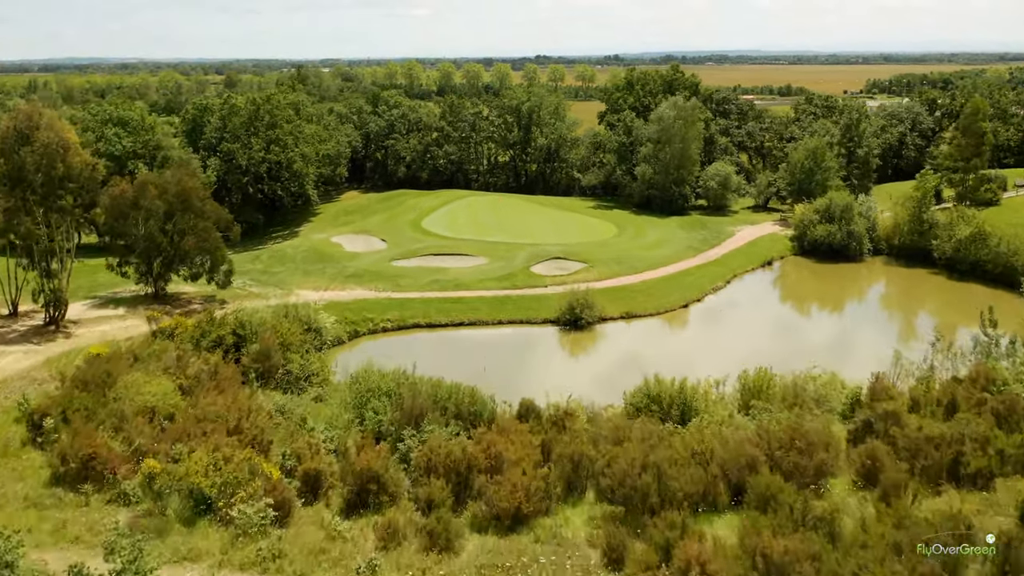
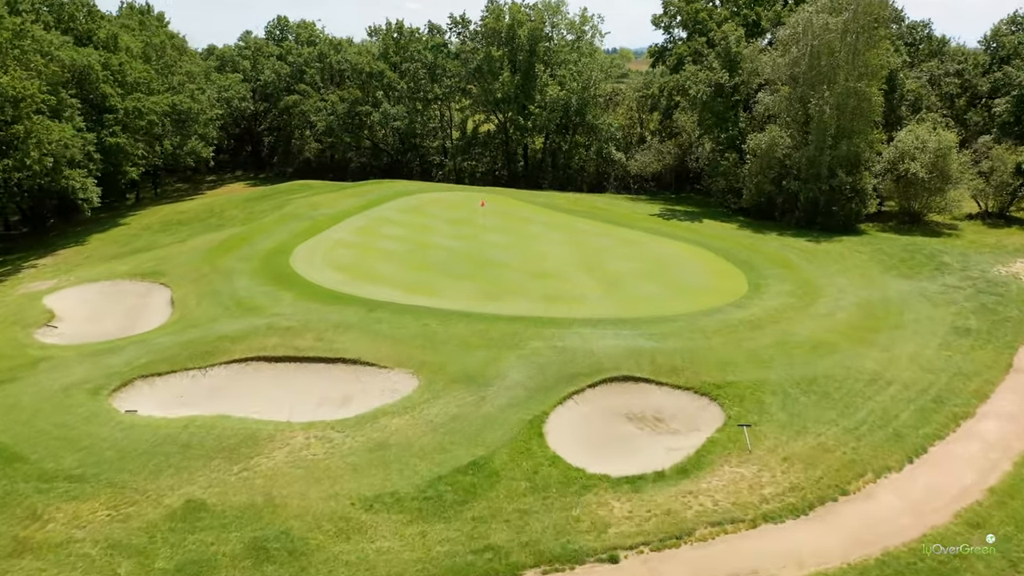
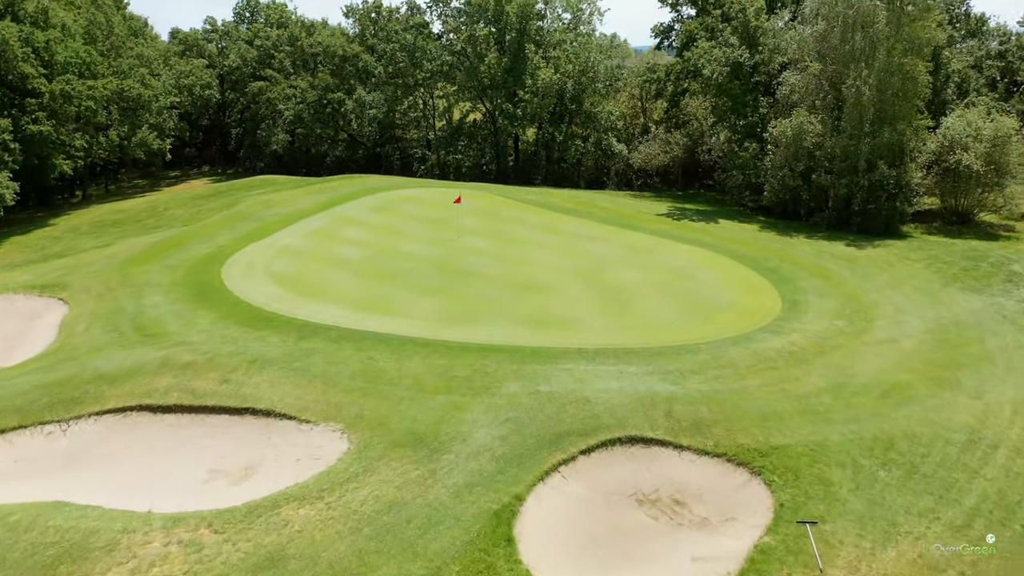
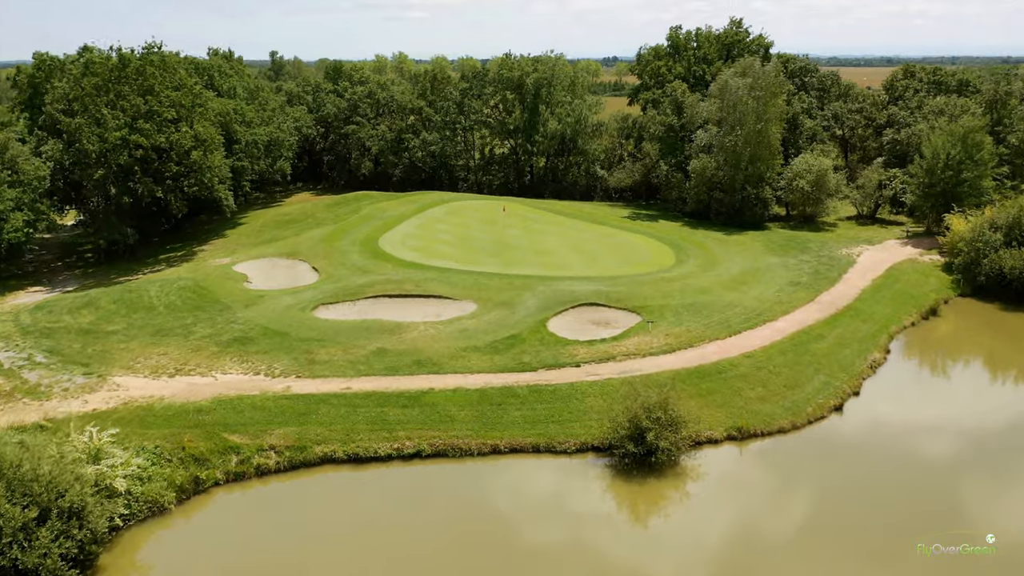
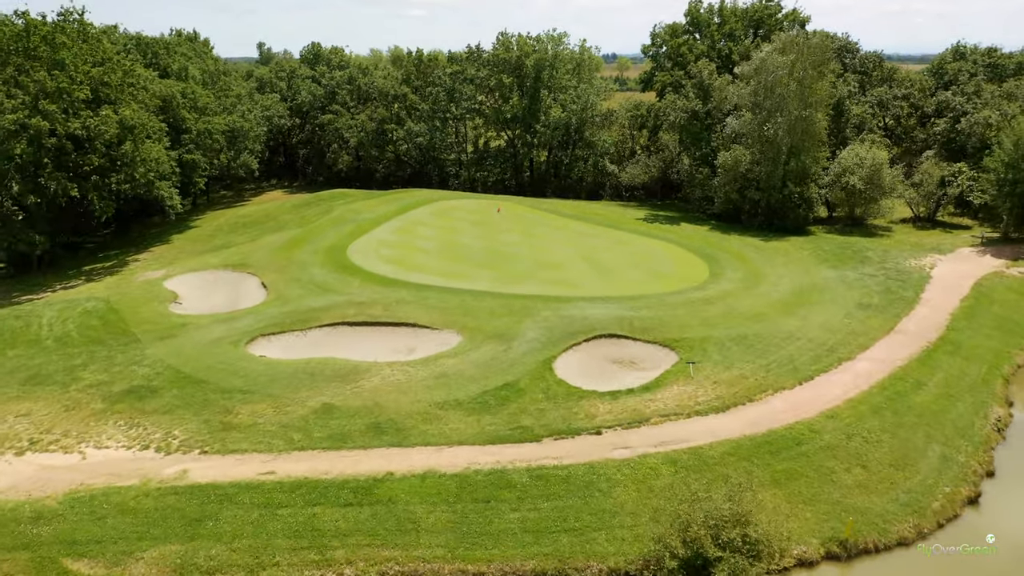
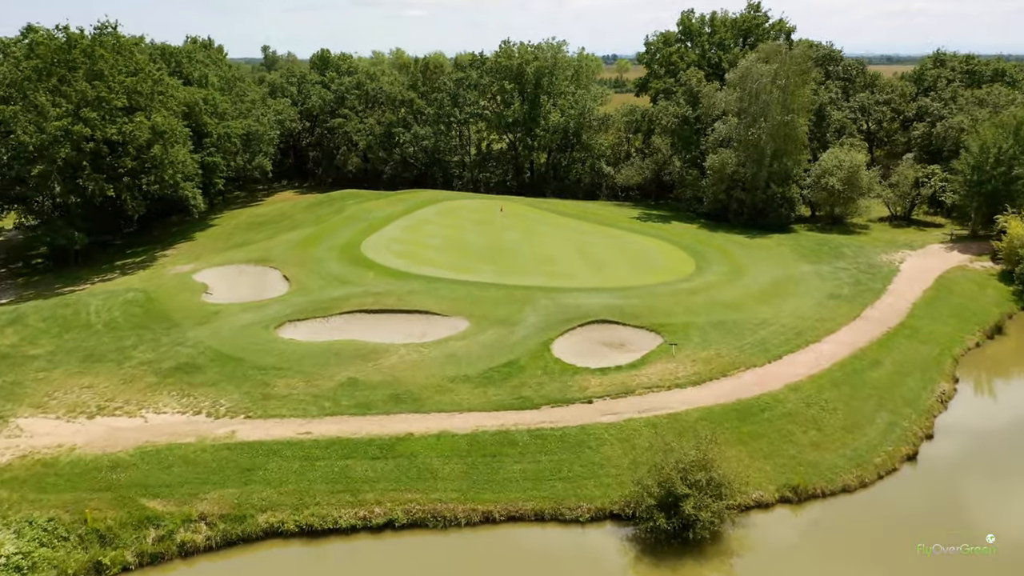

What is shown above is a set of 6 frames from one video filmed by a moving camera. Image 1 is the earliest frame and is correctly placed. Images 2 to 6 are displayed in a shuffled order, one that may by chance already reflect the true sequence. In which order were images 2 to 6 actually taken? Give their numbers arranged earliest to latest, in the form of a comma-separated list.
4, 6, 5, 2, 3
